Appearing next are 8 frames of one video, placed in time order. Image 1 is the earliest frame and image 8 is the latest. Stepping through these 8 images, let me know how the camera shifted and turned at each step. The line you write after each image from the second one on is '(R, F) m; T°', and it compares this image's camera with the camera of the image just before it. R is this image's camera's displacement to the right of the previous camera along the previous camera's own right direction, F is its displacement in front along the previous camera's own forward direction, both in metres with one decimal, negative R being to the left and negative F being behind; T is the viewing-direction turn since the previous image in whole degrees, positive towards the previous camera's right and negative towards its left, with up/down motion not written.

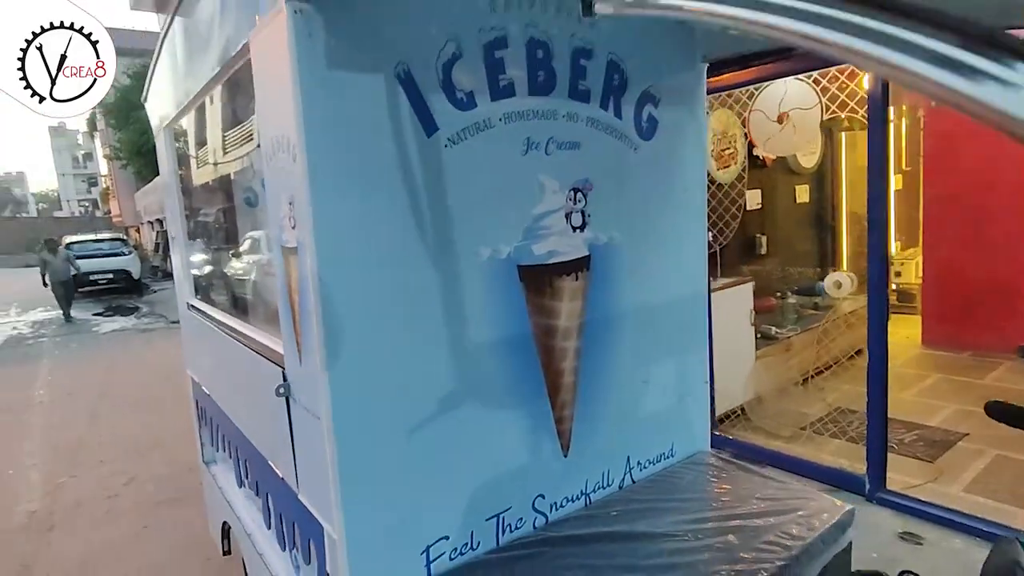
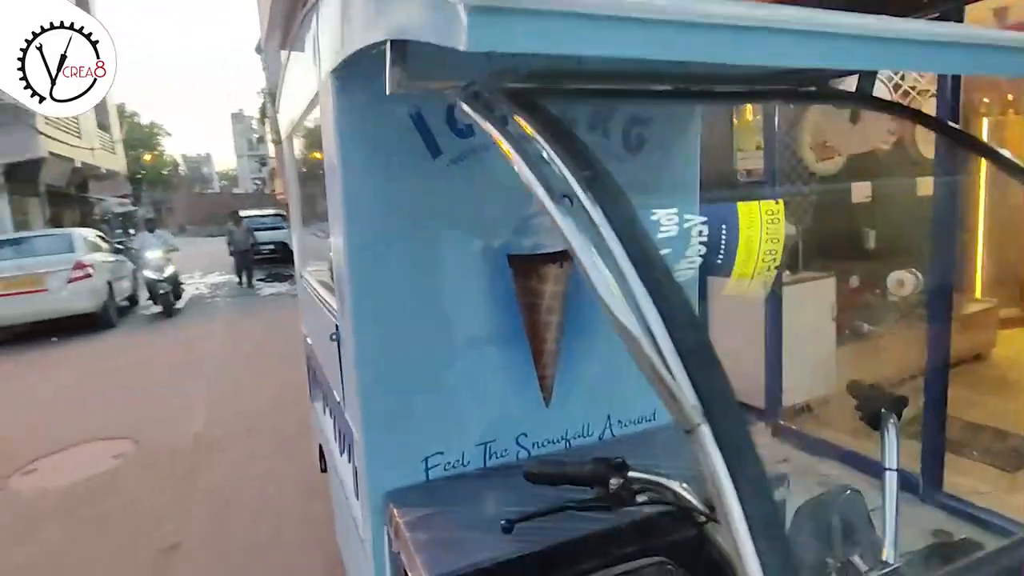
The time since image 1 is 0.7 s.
(+0.4, -0.3) m; -12°
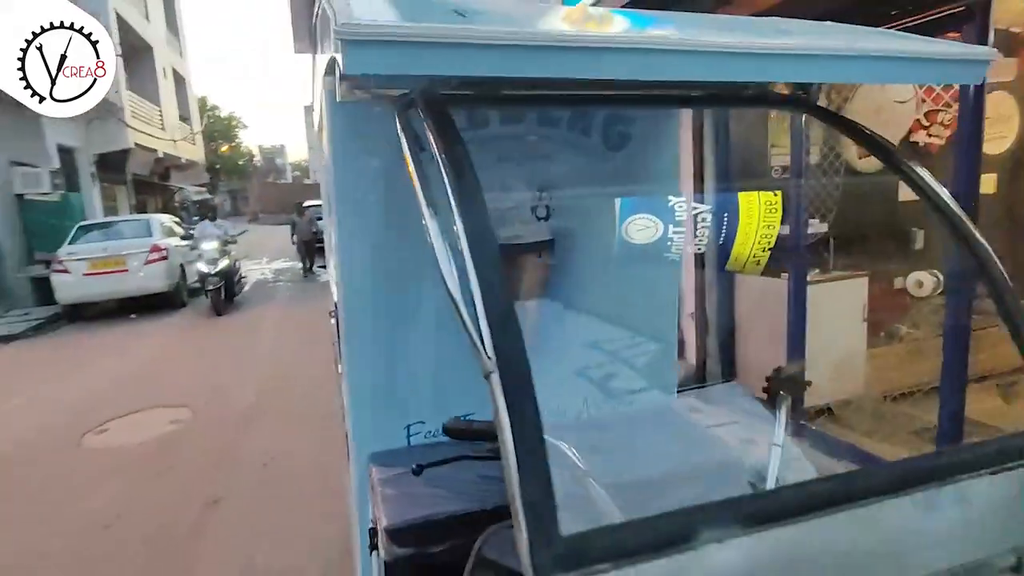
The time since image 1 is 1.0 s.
(+0.2, -0.1) m; -6°
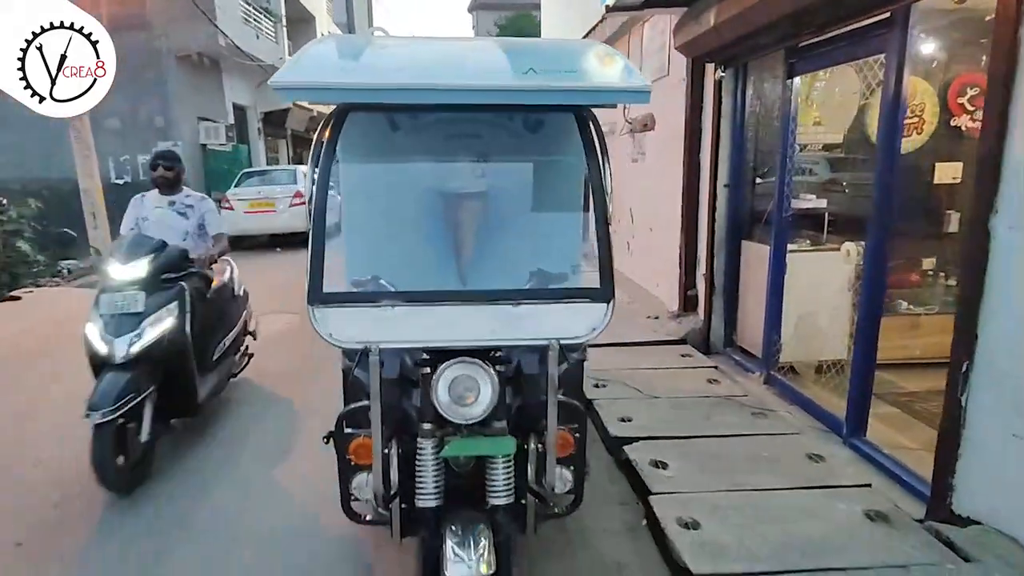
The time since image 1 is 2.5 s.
(+0.9, -0.8) m; -12°
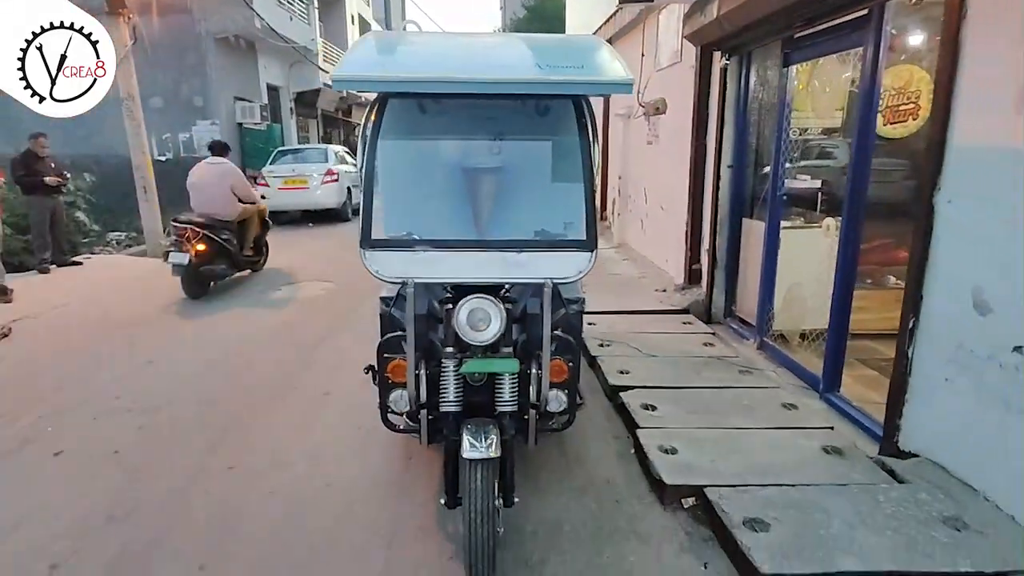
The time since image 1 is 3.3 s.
(+0.1, -0.5) m; -2°
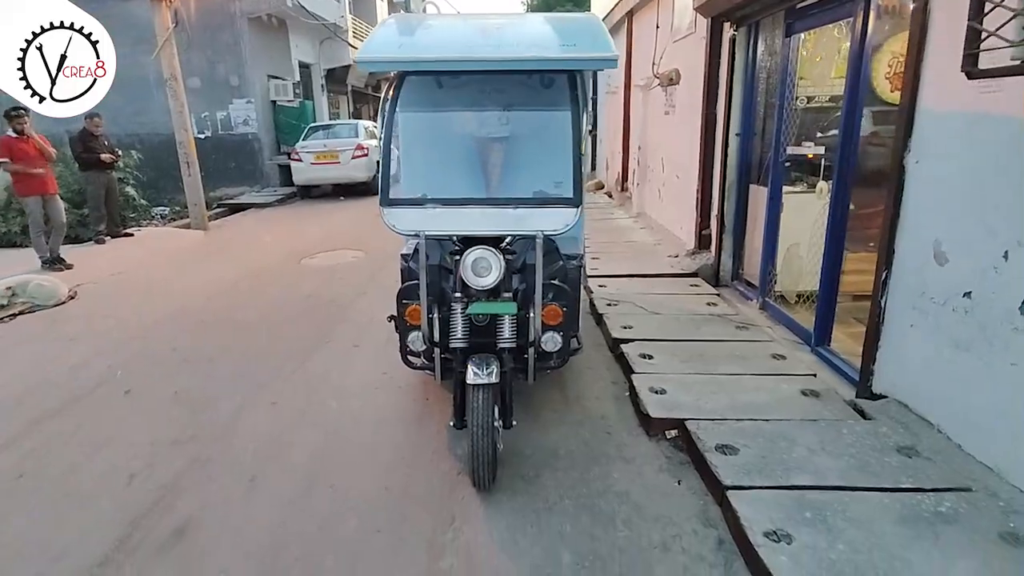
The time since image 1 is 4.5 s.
(+0.1, -0.4) m; -3°
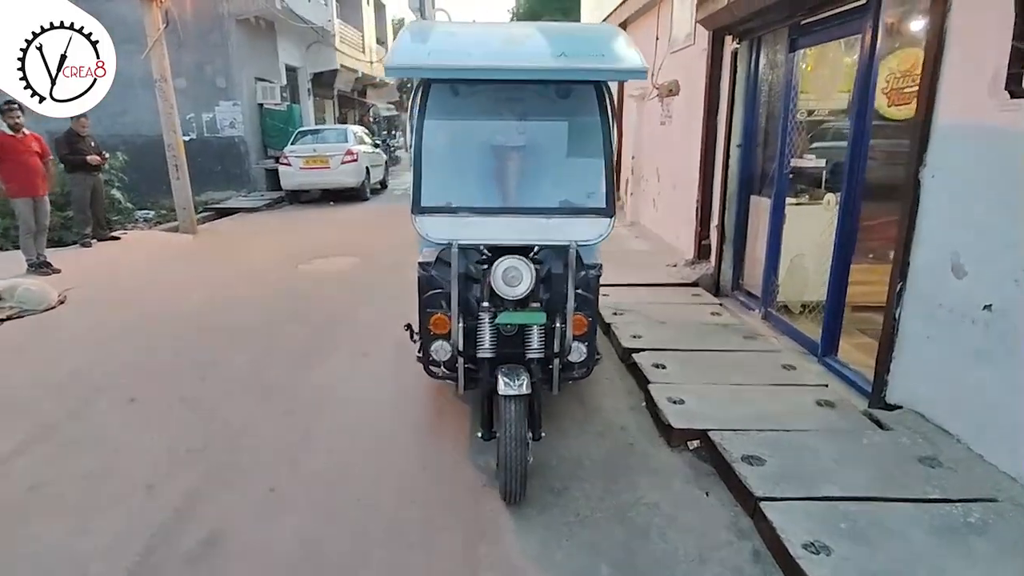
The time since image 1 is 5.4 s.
(-0.2, 0.0) m; +2°
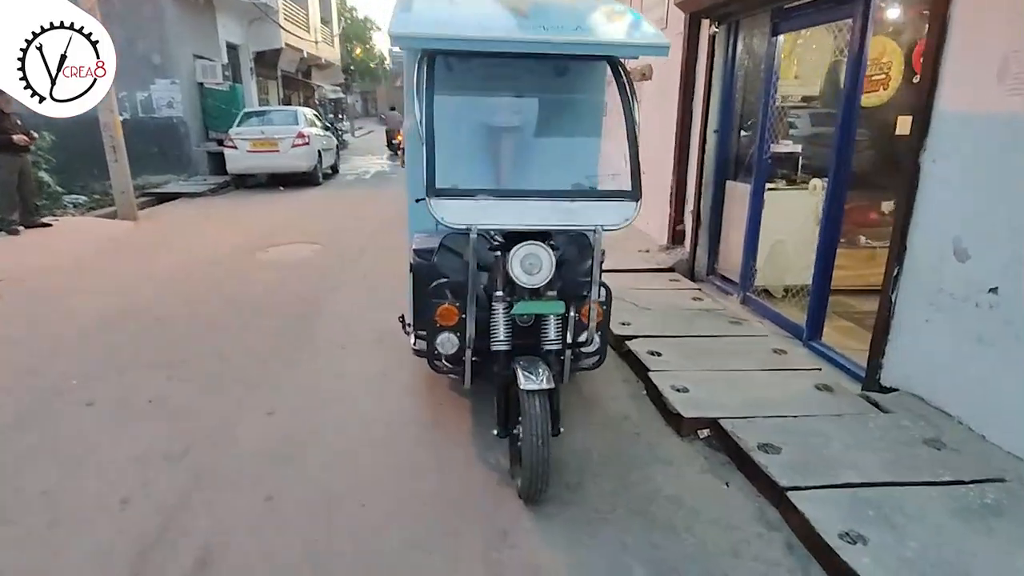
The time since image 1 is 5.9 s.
(-0.3, +0.2) m; +5°
